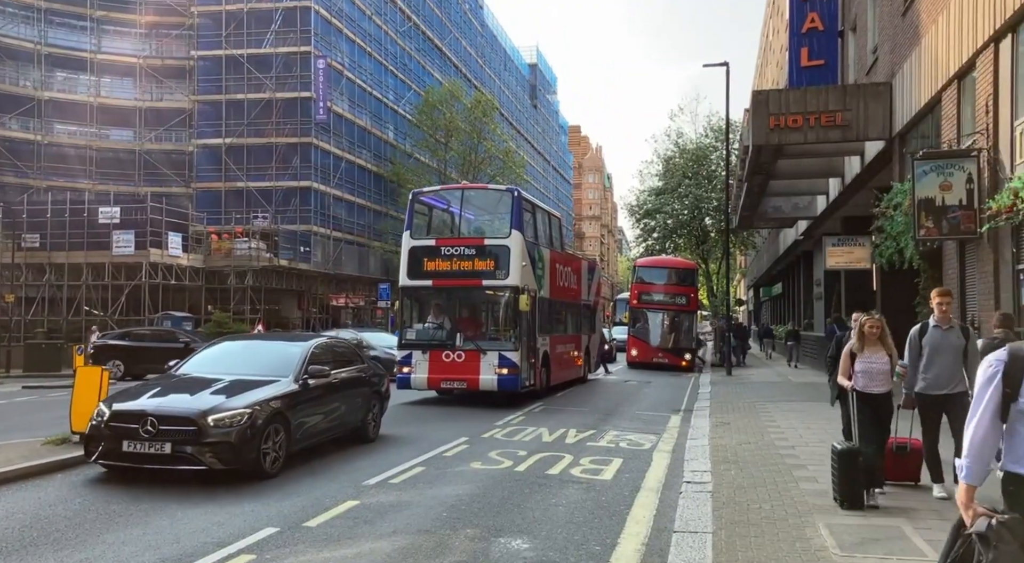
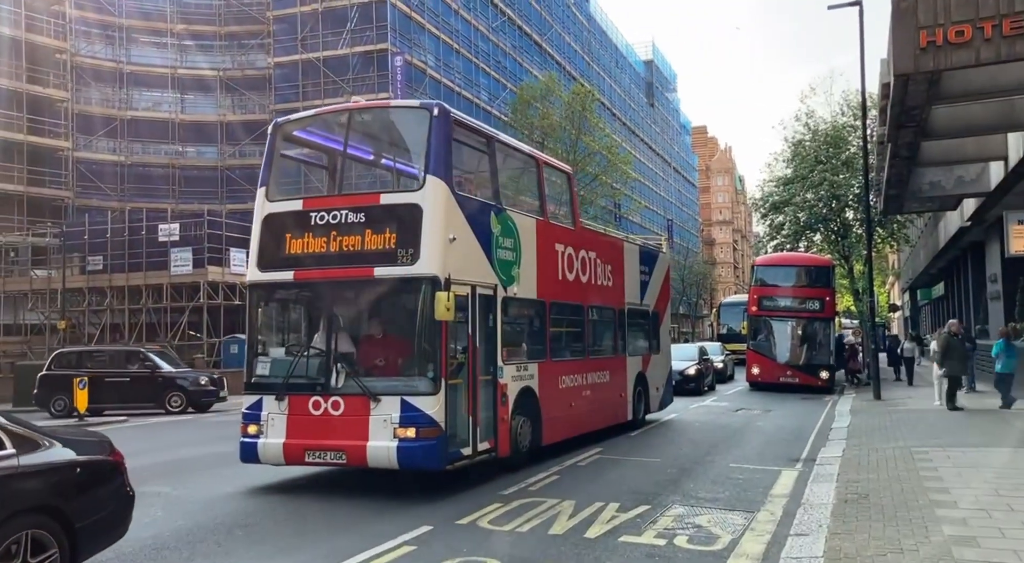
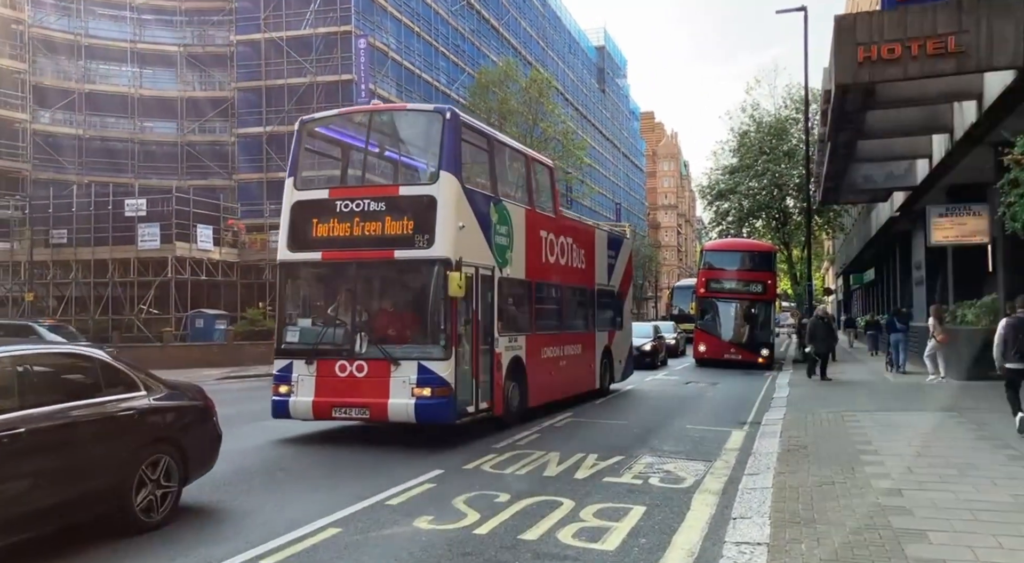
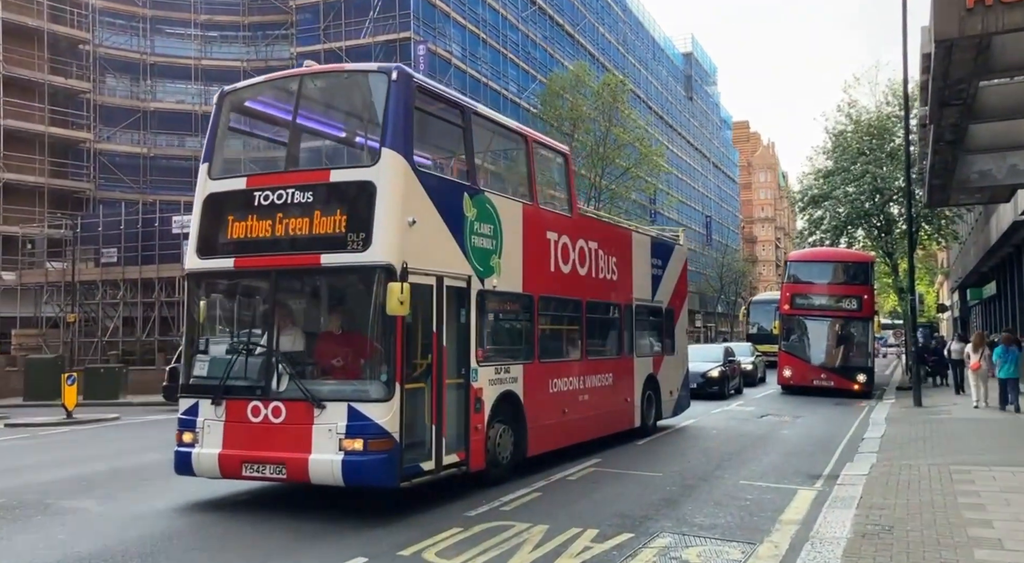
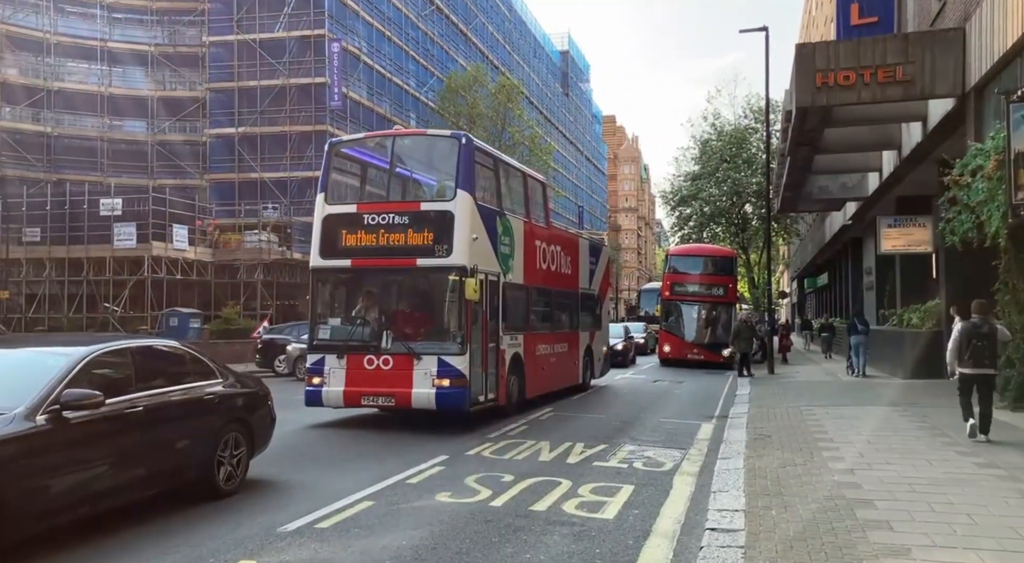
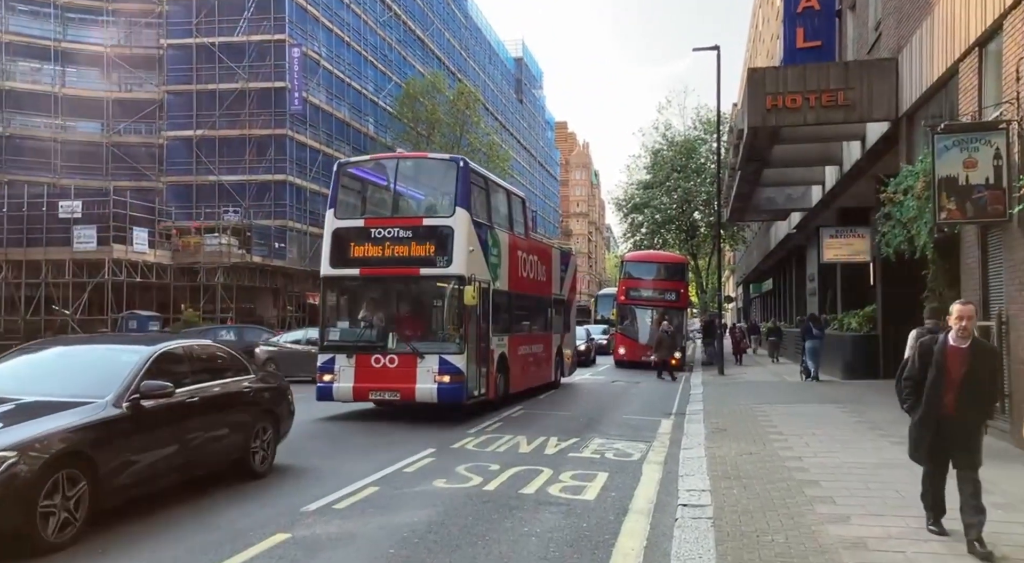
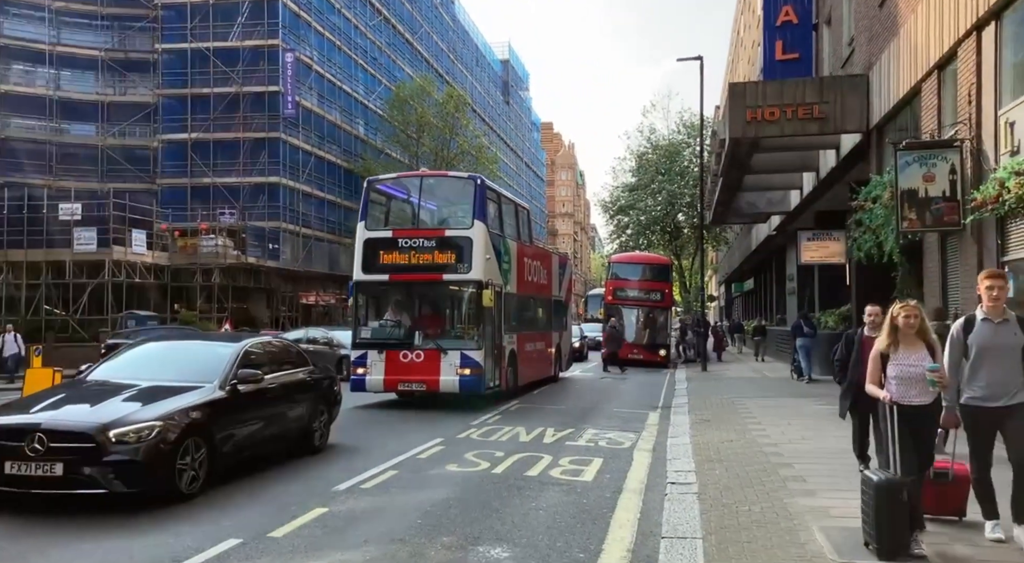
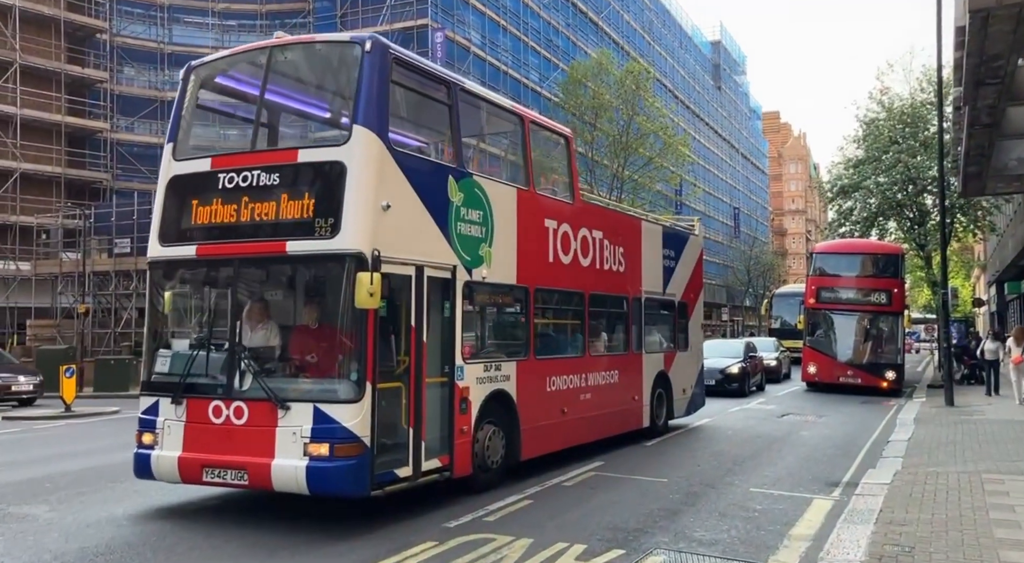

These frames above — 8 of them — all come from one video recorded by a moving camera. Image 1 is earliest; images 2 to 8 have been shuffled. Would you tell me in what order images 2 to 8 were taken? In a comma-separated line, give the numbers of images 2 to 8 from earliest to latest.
7, 6, 5, 3, 2, 4, 8
